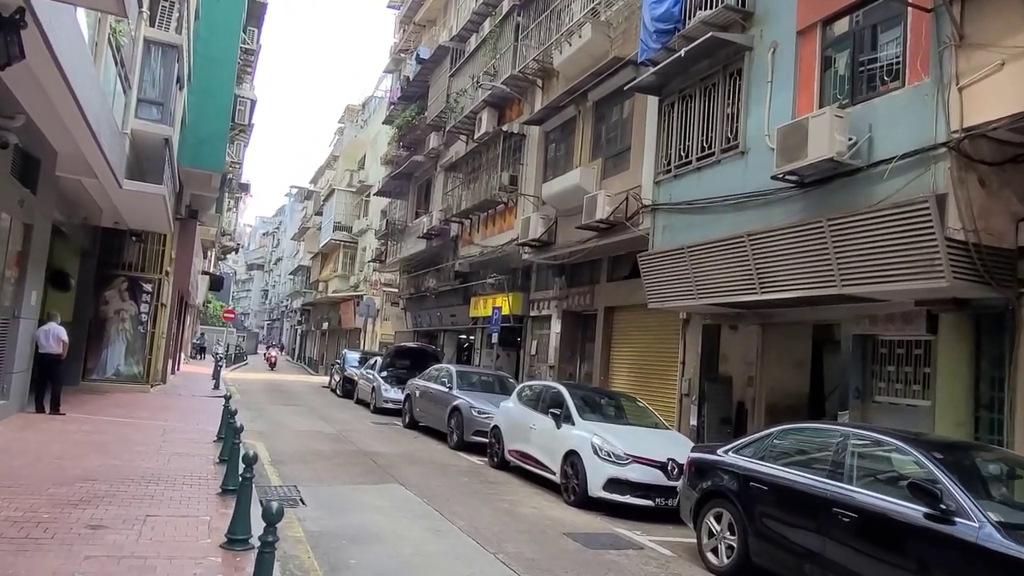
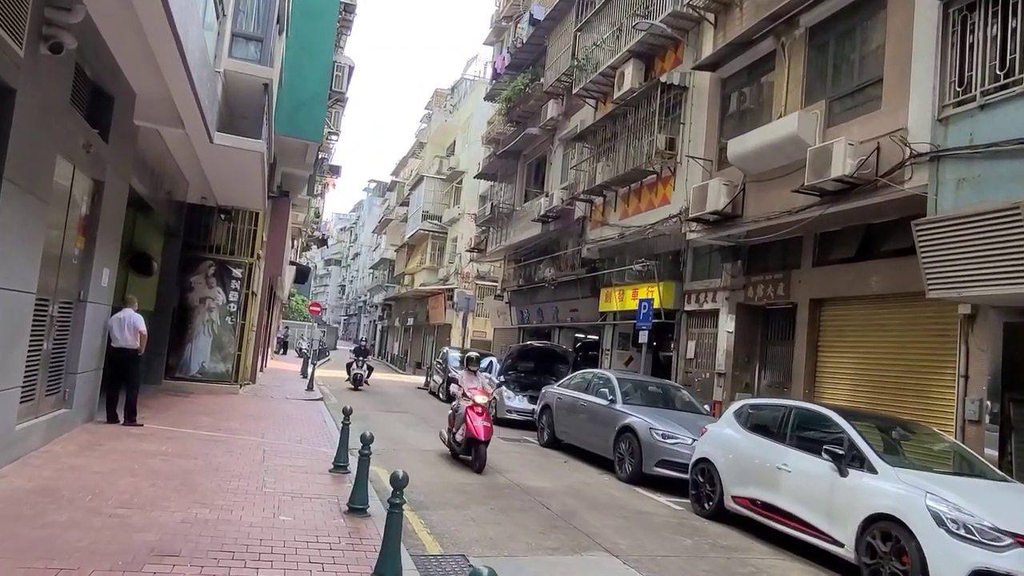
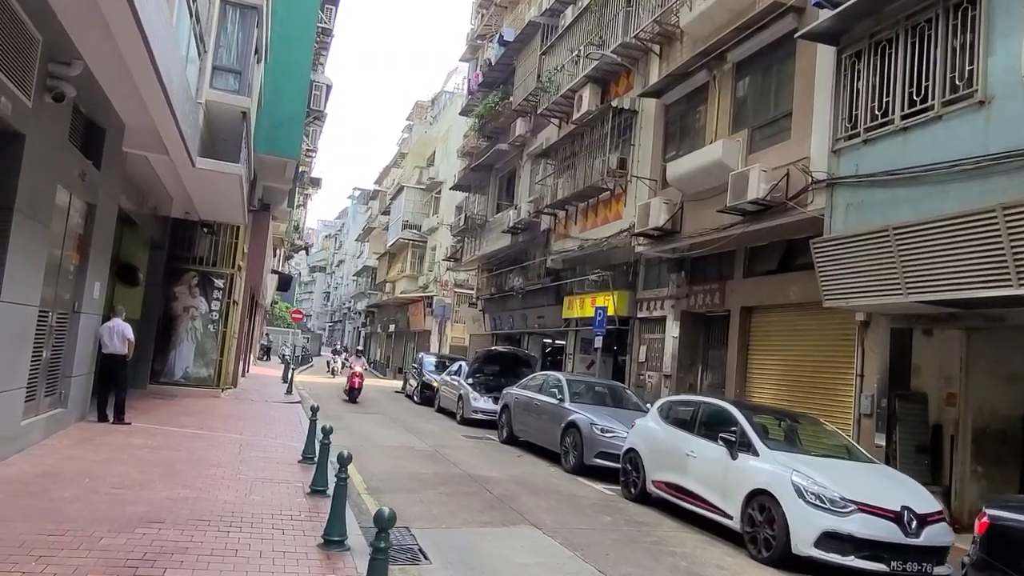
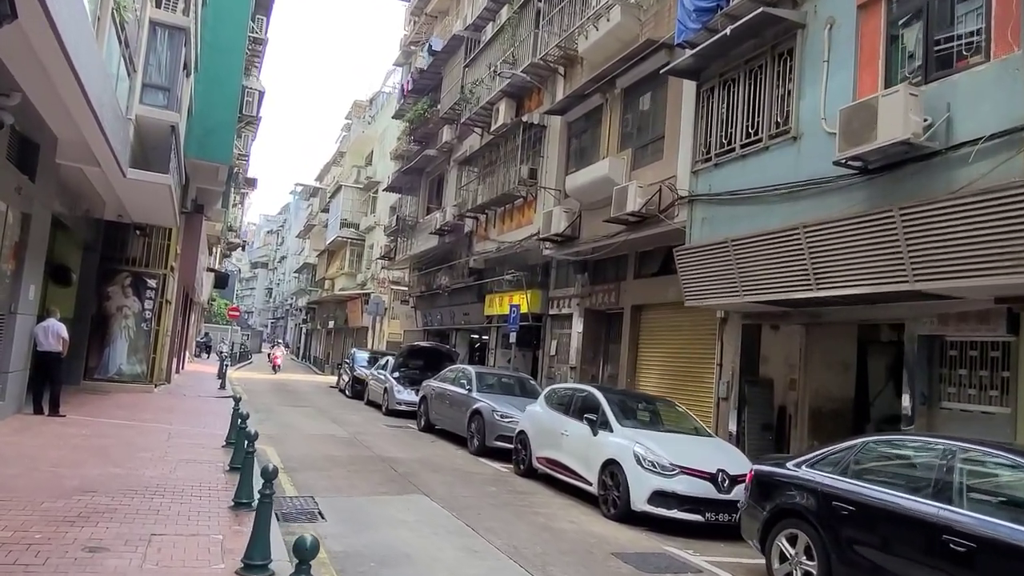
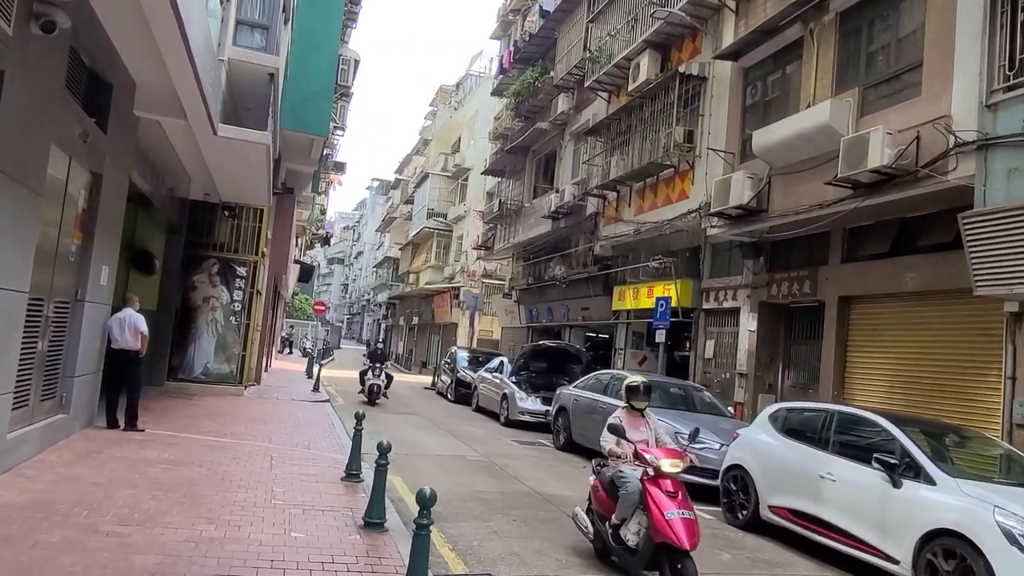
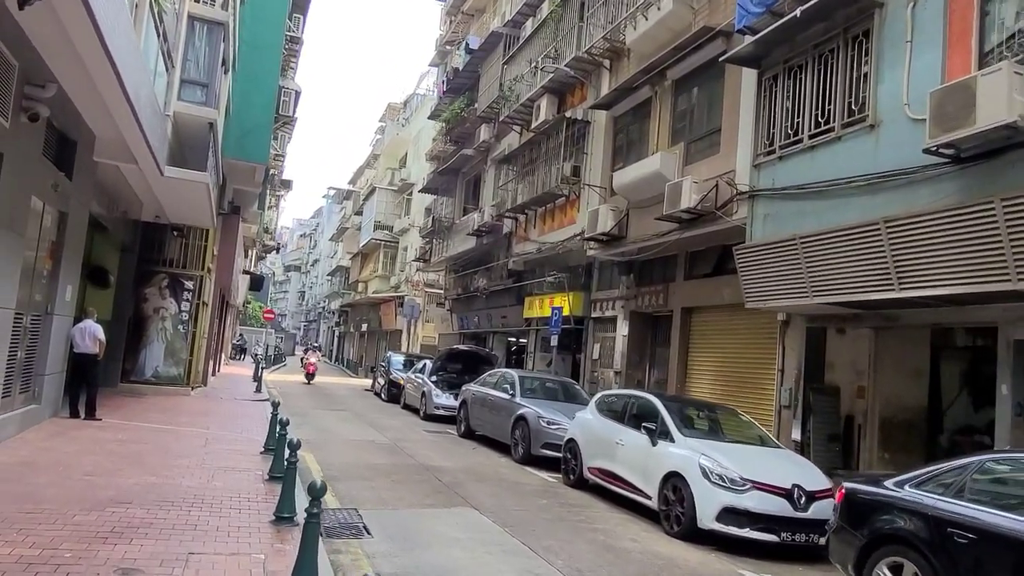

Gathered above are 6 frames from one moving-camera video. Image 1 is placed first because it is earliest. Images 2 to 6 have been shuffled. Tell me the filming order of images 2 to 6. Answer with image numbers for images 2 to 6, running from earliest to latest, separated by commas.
4, 6, 3, 2, 5
